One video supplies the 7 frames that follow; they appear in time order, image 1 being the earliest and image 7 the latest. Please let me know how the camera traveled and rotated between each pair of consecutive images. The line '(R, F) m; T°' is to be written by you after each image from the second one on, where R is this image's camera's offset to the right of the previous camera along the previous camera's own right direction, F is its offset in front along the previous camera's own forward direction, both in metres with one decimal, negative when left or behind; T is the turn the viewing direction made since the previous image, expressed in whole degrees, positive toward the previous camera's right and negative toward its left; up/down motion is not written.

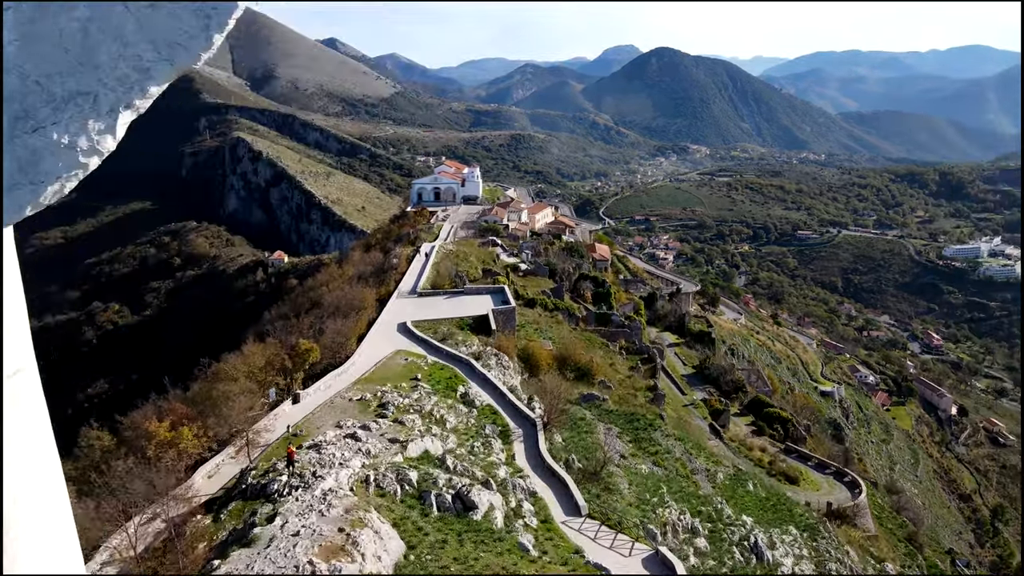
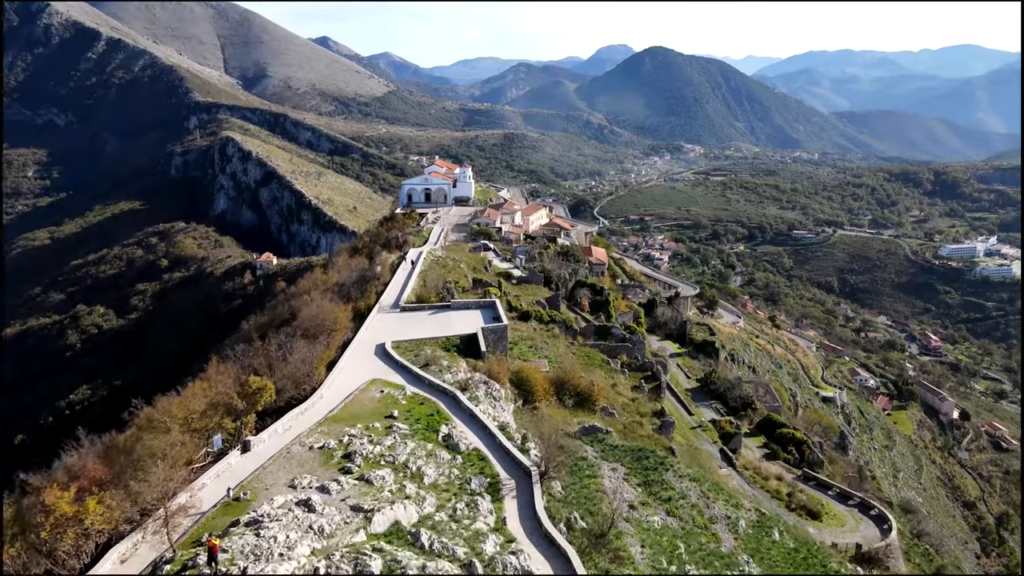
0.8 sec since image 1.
(0.0, +0.9) m; +1°
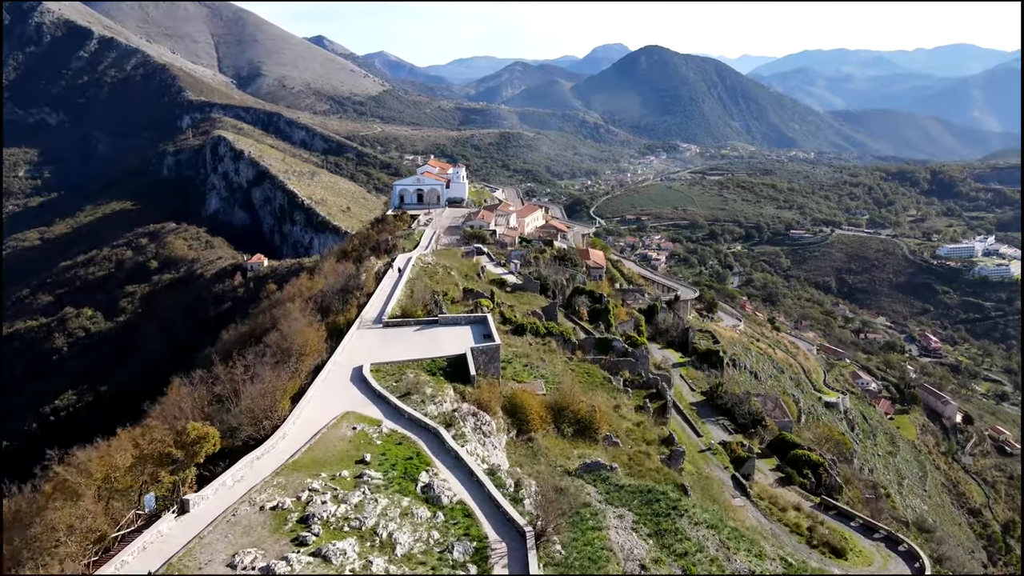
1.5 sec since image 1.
(0.0, +0.8) m; 0°
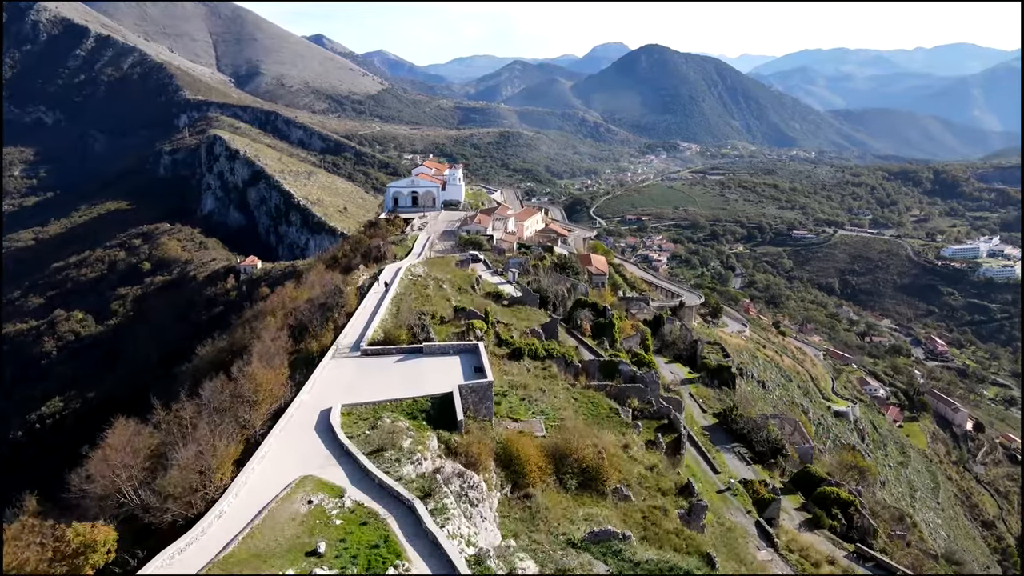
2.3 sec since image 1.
(+0.1, +1.0) m; 0°
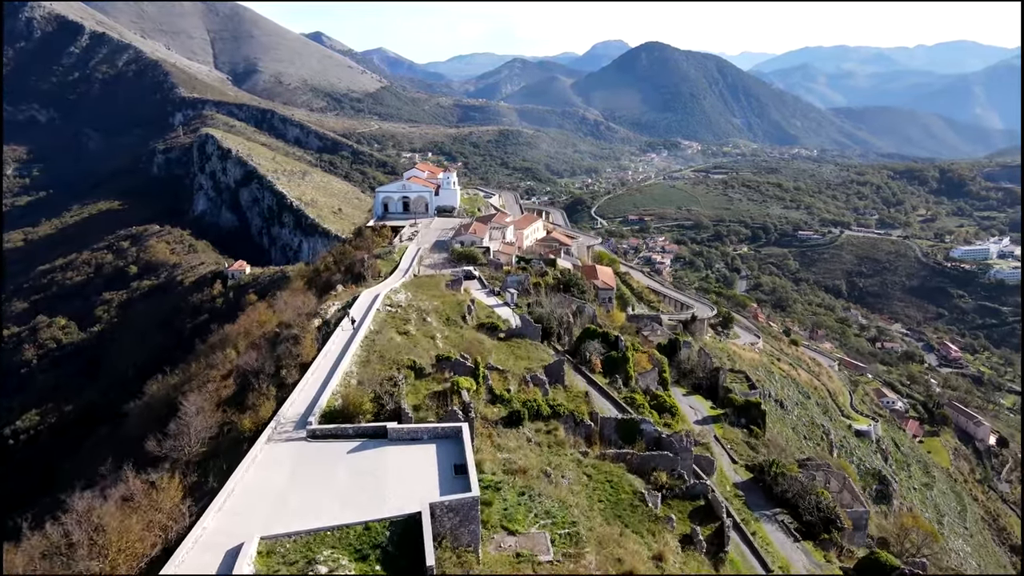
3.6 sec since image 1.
(0.0, +1.9) m; 0°
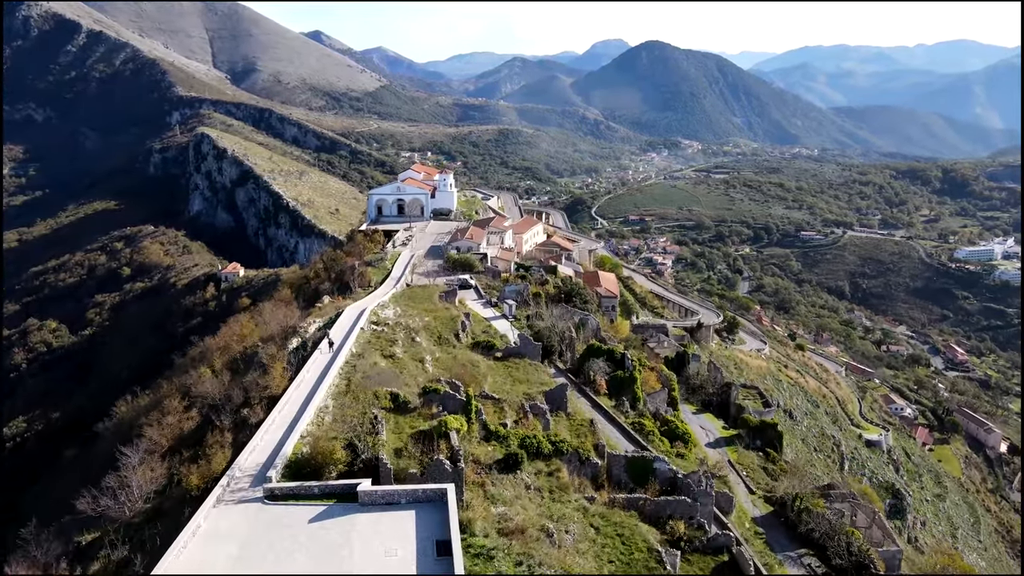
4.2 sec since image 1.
(0.0, +0.9) m; 0°
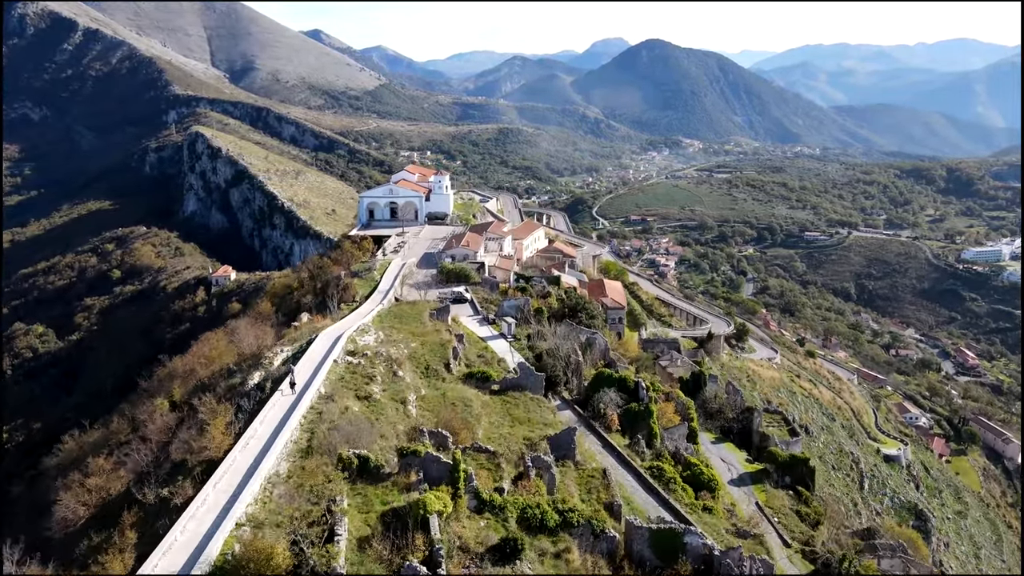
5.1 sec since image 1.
(0.0, +1.3) m; 0°
